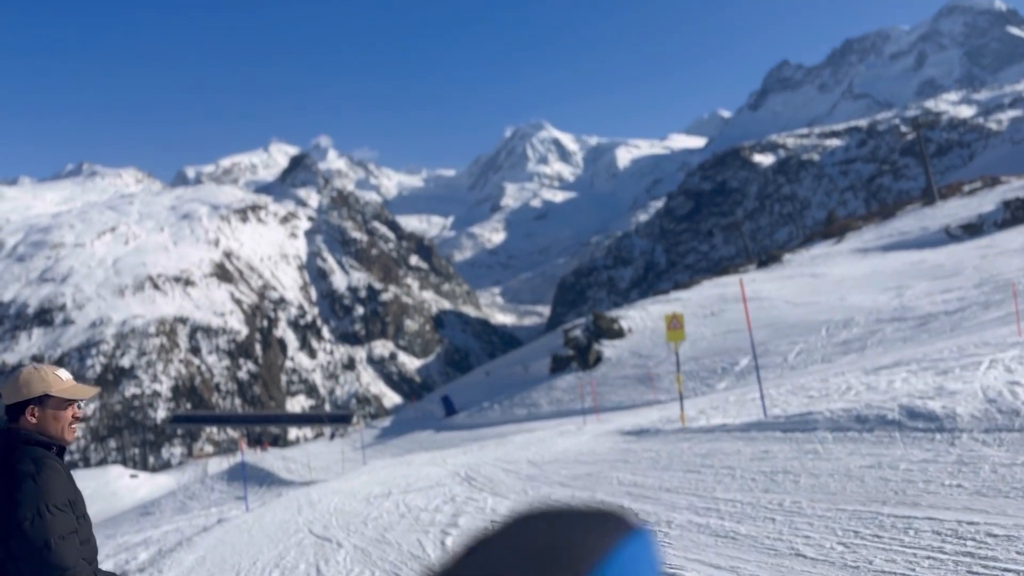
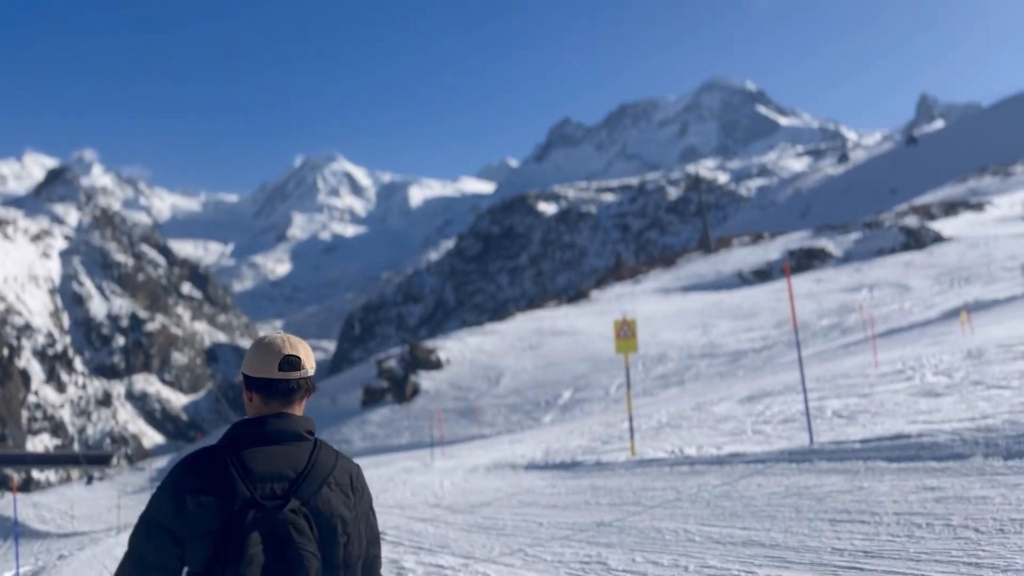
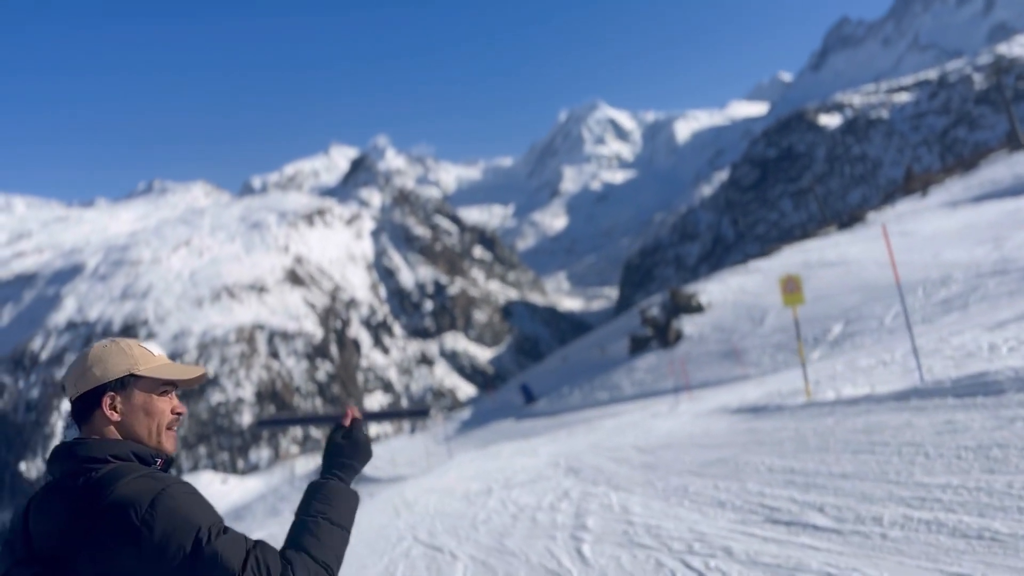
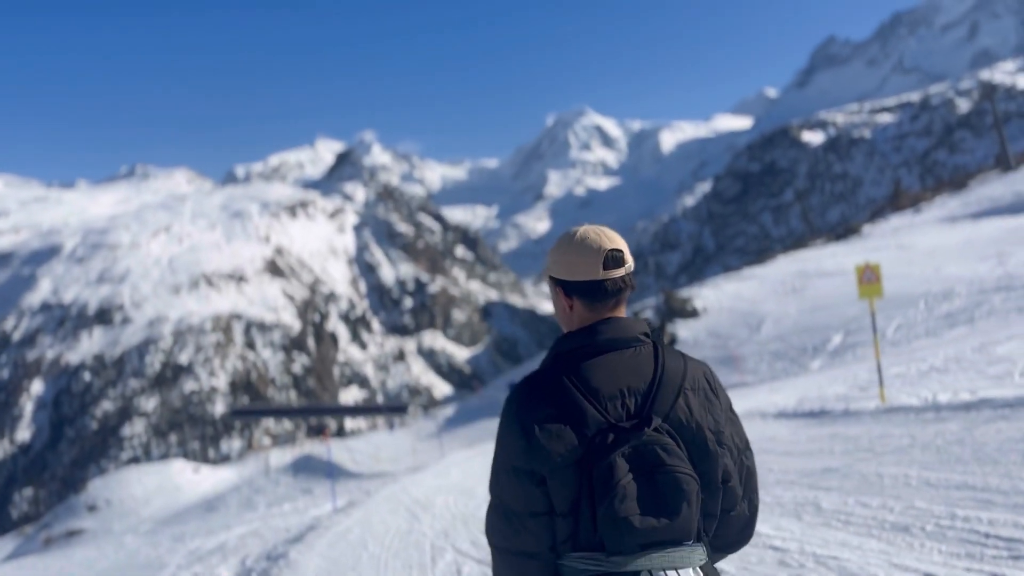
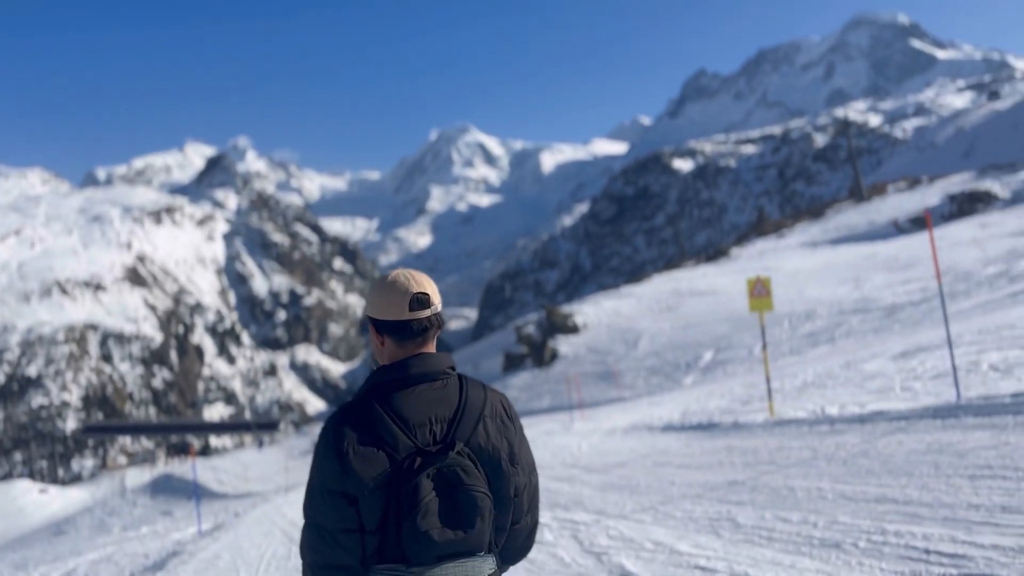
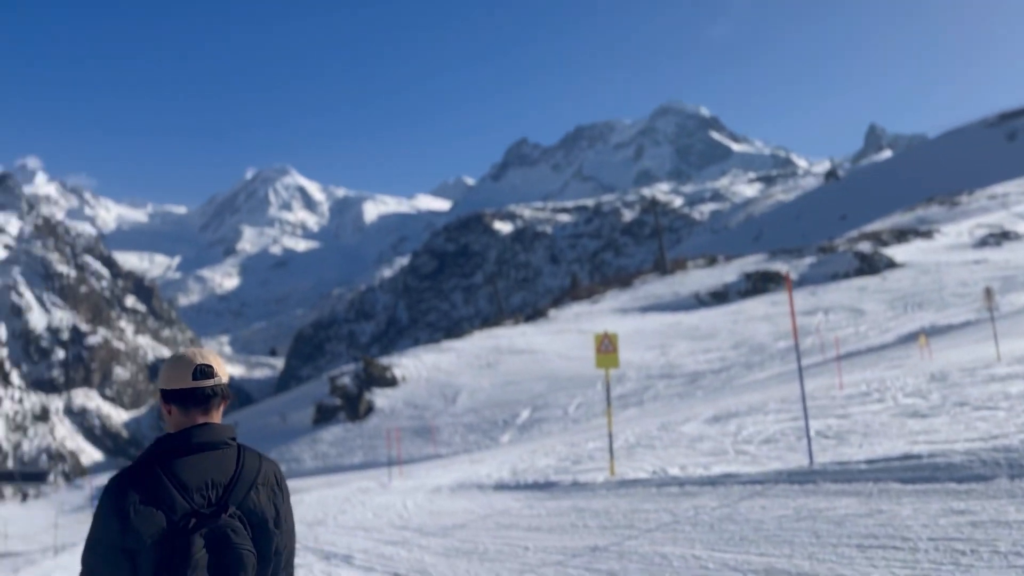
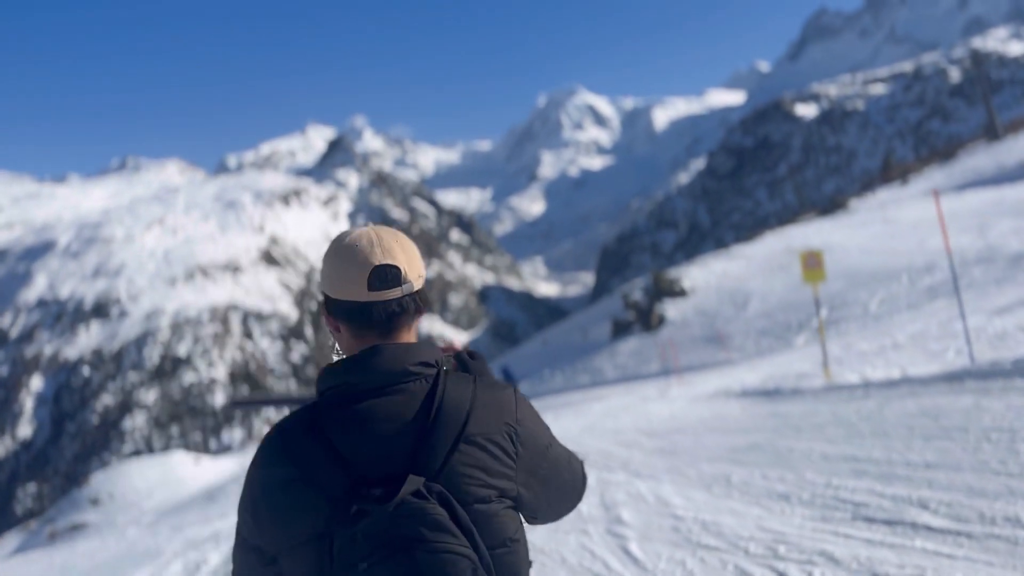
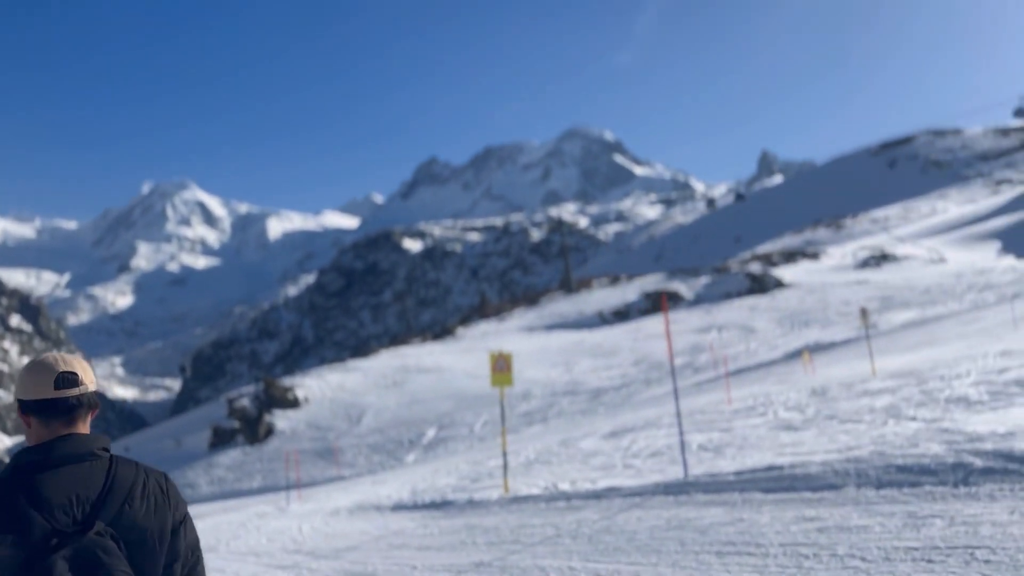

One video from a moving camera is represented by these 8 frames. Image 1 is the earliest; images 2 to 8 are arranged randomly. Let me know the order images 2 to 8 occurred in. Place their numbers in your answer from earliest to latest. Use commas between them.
3, 7, 4, 5, 2, 8, 6
